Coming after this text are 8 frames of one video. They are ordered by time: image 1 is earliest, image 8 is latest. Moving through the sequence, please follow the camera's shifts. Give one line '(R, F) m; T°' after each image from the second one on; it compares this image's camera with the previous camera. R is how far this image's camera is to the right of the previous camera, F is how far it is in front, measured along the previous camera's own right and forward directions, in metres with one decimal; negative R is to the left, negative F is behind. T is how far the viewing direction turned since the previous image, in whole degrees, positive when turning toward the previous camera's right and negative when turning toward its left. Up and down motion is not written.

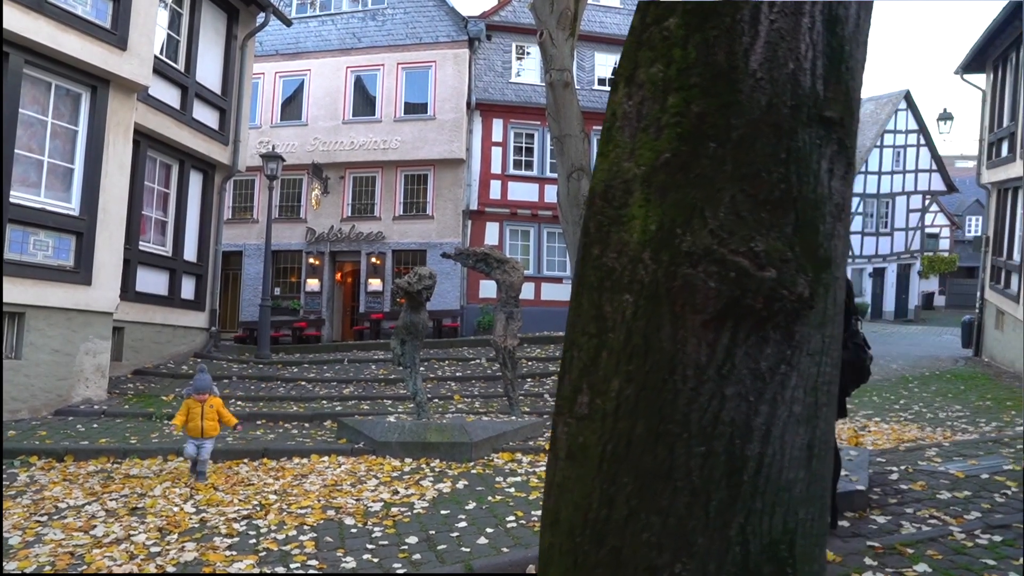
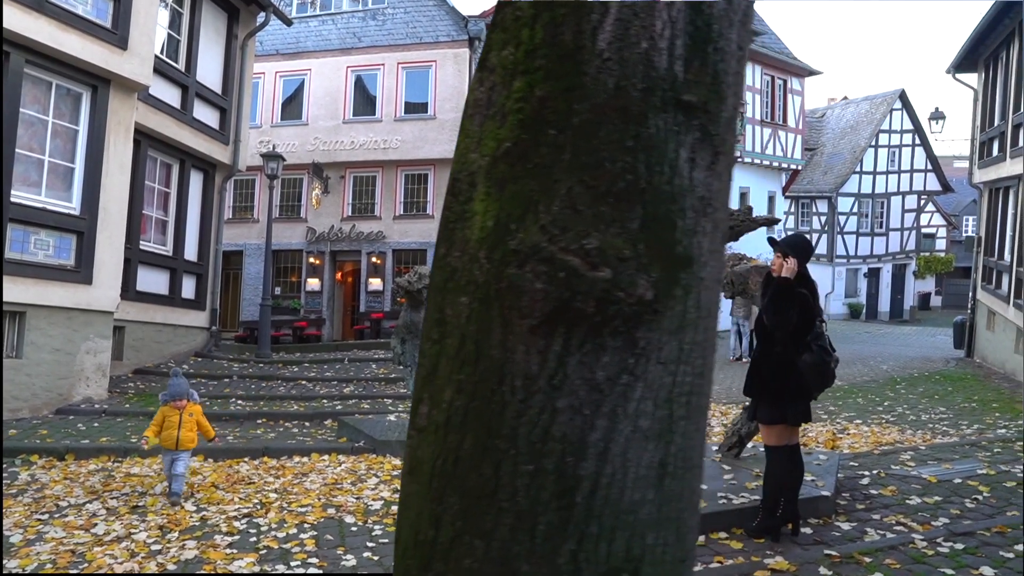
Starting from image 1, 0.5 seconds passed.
(+0.2, +0.1) m; 0°
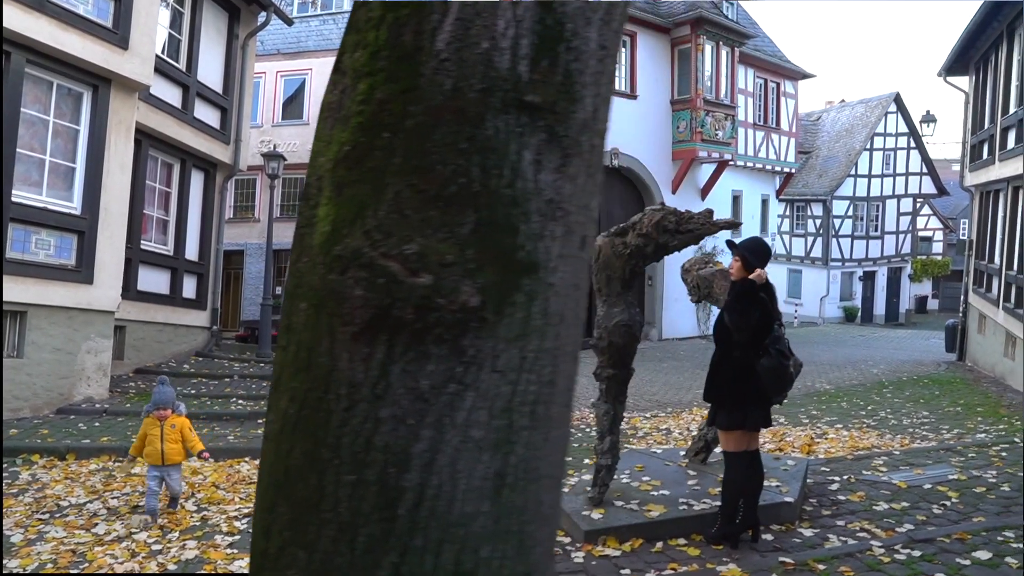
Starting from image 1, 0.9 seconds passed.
(+0.2, 0.0) m; 0°
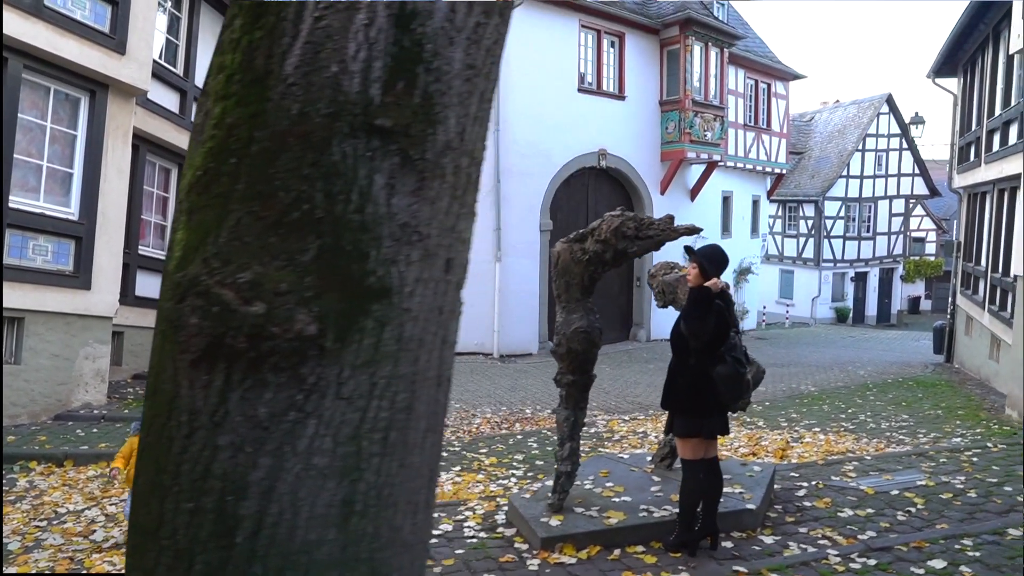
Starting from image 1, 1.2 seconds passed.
(+0.2, 0.0) m; 0°
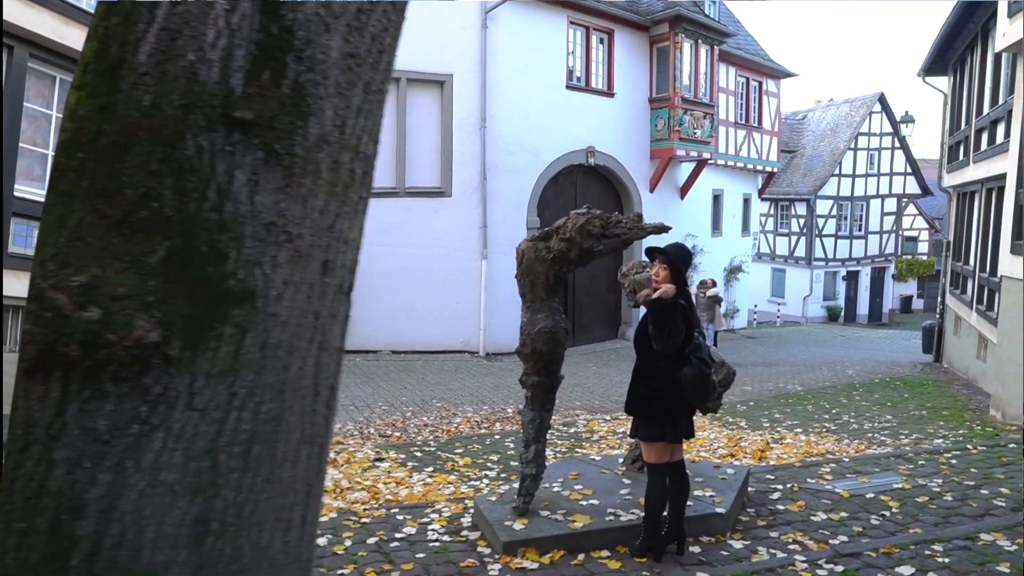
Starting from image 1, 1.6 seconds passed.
(+0.2, +0.1) m; 0°
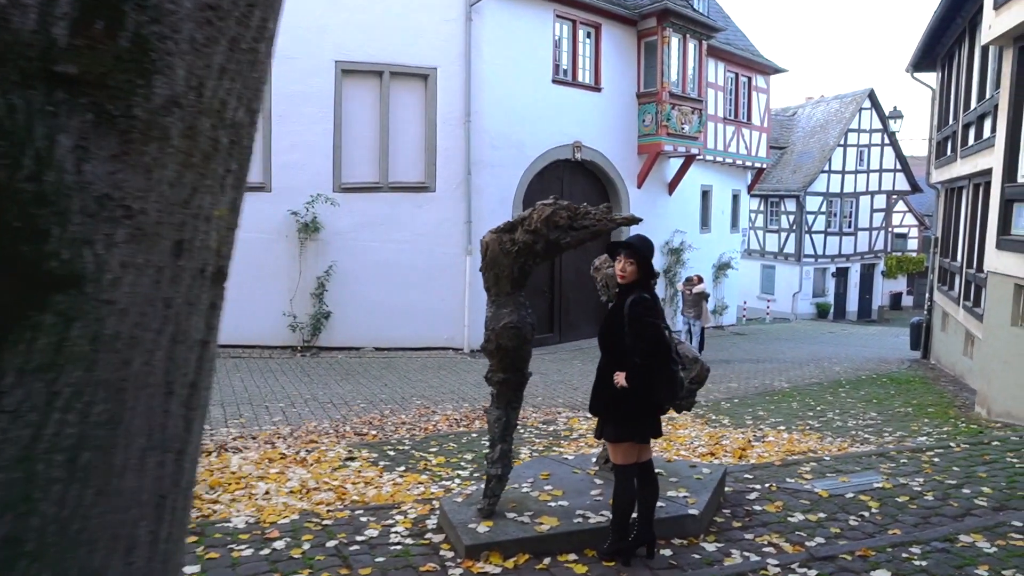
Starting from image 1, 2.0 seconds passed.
(+0.1, +0.1) m; +1°
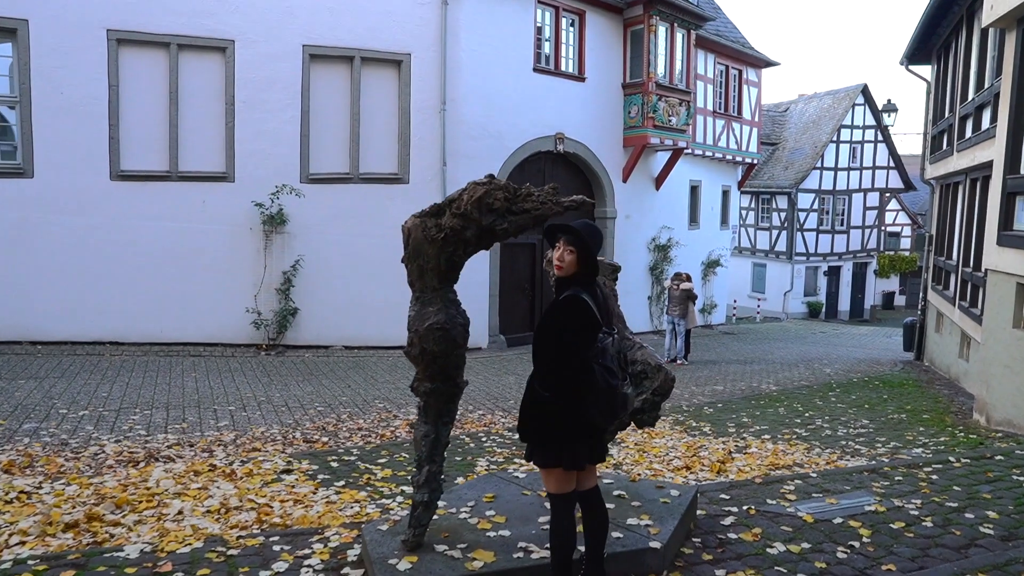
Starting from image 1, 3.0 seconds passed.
(+0.3, +0.6) m; 0°
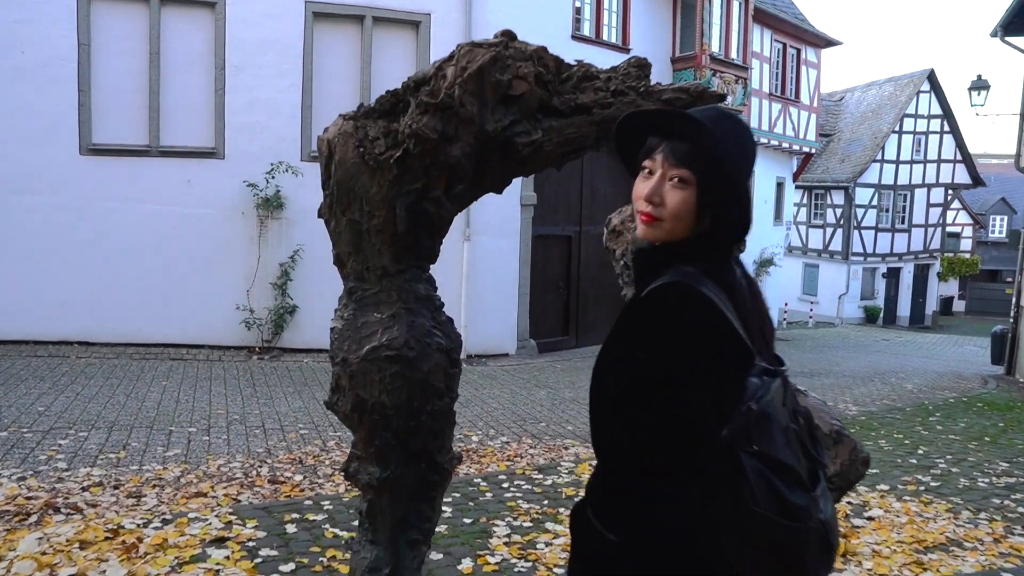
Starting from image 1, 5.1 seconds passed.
(0.0, +1.7) m; -2°
